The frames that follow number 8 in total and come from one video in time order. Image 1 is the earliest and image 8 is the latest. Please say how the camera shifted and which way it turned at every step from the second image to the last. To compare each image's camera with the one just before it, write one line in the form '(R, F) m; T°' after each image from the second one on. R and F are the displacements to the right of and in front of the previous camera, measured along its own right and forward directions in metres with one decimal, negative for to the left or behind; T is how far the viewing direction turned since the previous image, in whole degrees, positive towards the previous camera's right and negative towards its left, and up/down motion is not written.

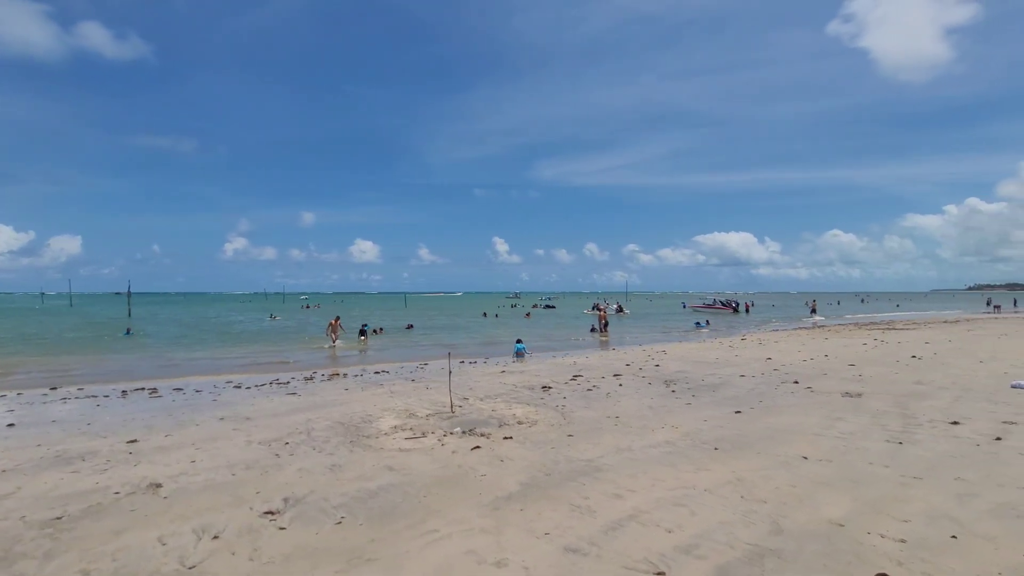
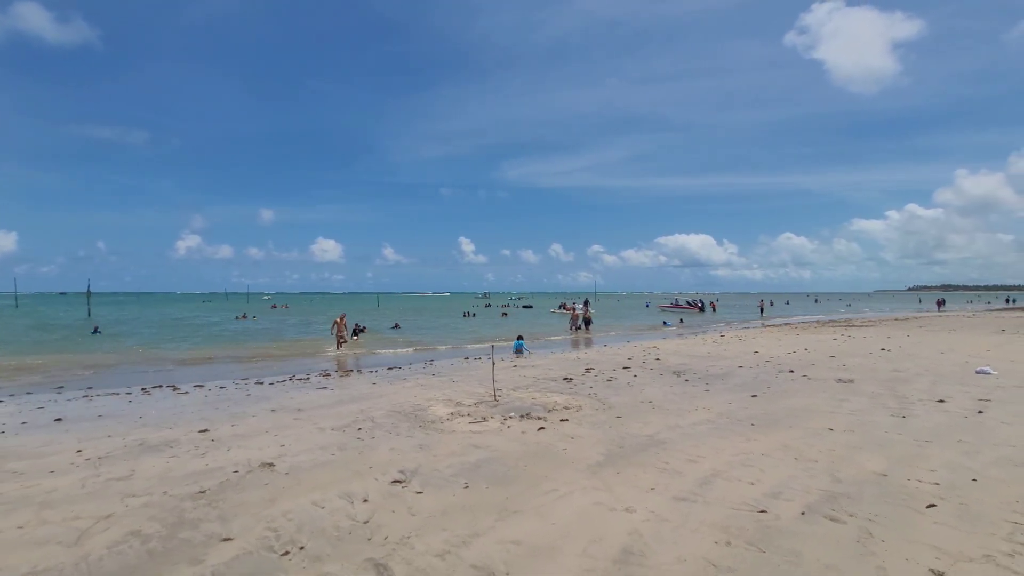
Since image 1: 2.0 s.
(-1.7, -0.8) m; +4°
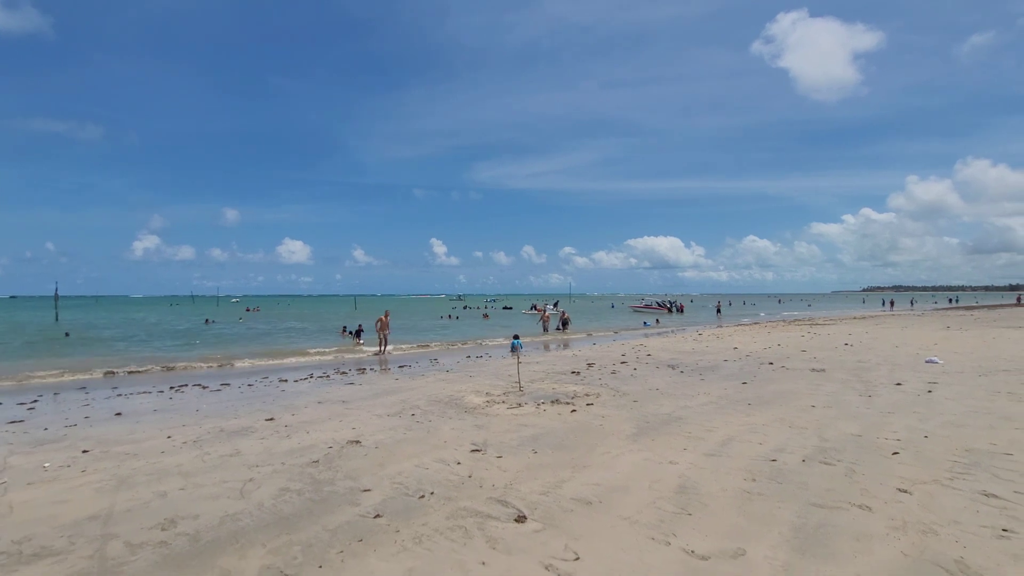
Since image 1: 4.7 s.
(-1.3, -1.3) m; +3°
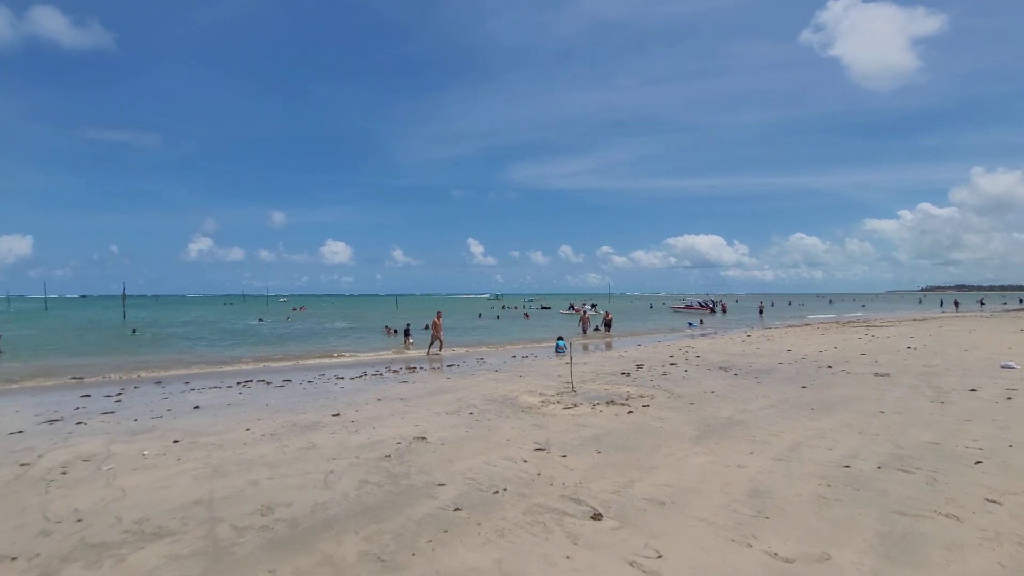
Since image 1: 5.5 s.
(-0.4, -0.2) m; -4°
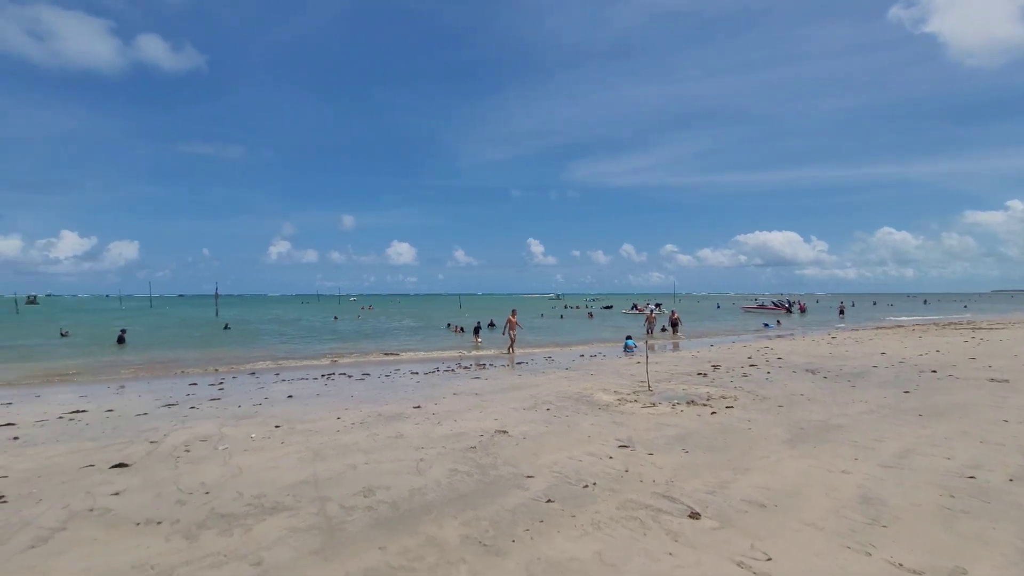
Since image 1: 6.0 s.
(-0.3, -0.1) m; -7°
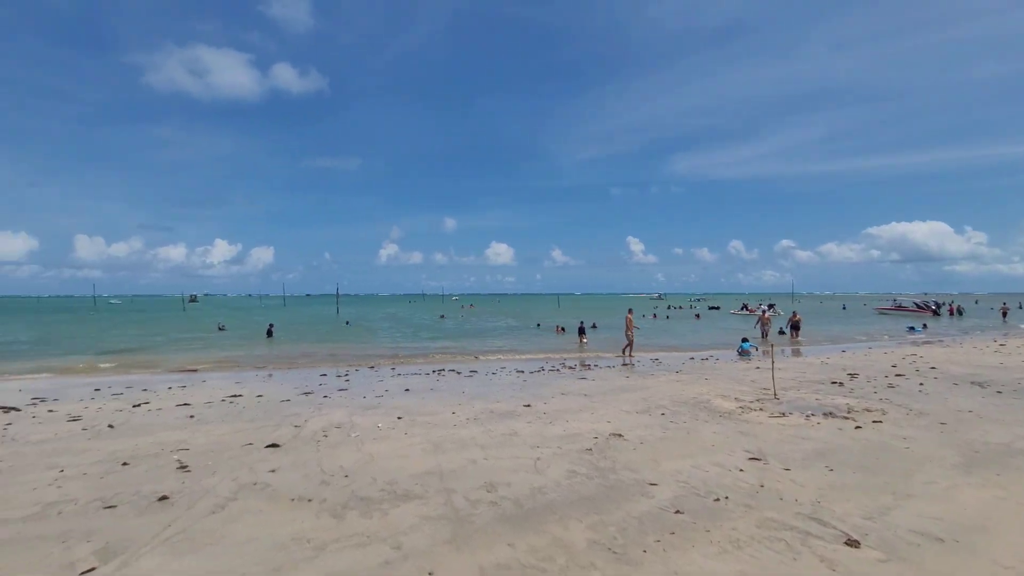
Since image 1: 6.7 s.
(-0.3, 0.0) m; -11°
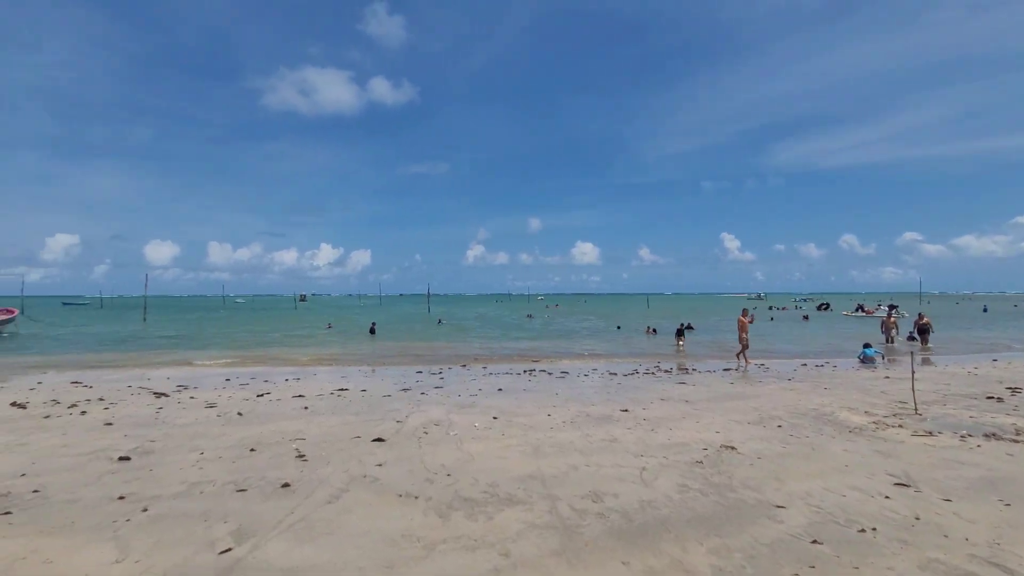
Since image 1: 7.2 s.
(-0.2, +0.2) m; -10°
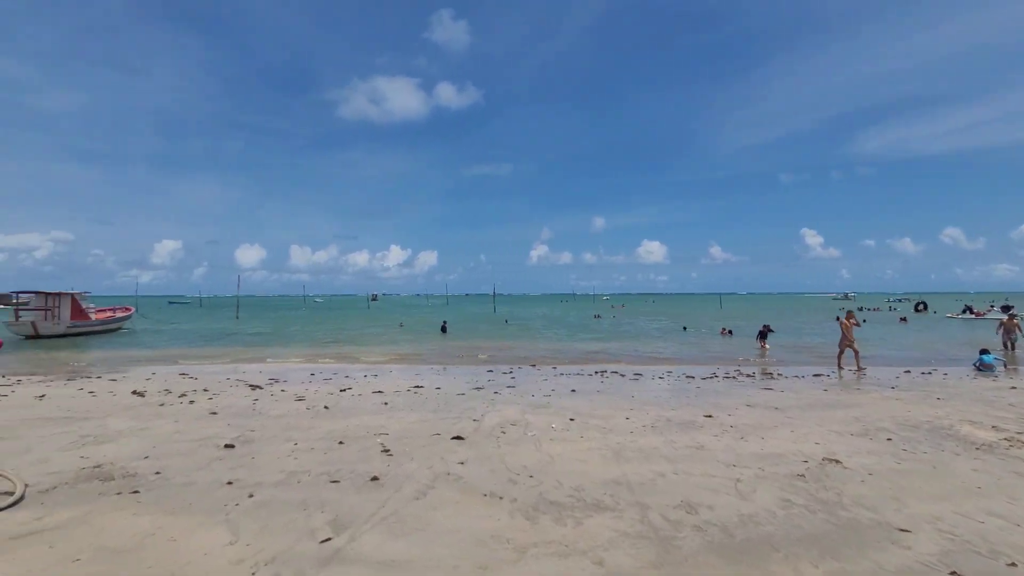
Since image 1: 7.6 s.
(-0.3, +0.1) m; -7°
